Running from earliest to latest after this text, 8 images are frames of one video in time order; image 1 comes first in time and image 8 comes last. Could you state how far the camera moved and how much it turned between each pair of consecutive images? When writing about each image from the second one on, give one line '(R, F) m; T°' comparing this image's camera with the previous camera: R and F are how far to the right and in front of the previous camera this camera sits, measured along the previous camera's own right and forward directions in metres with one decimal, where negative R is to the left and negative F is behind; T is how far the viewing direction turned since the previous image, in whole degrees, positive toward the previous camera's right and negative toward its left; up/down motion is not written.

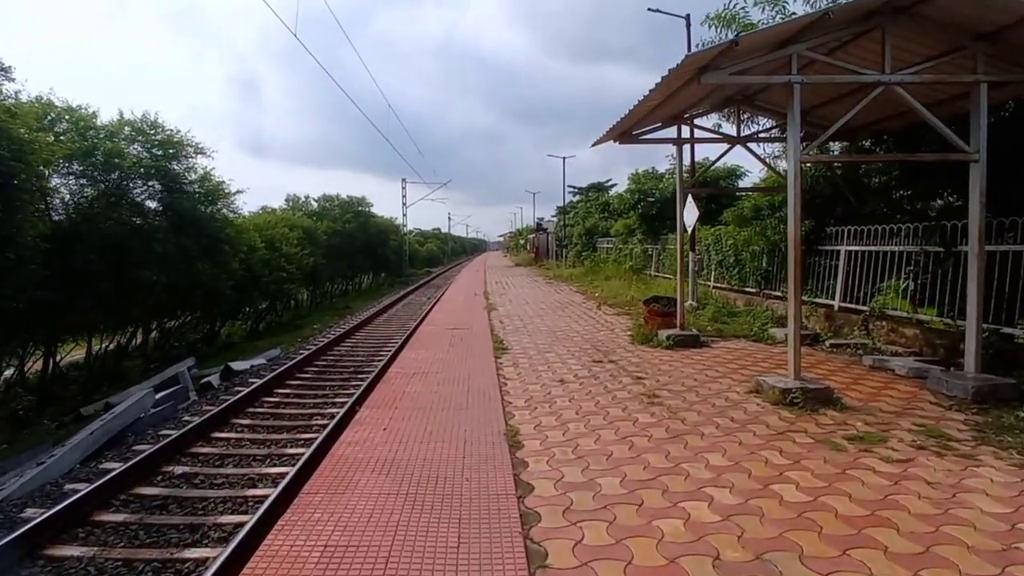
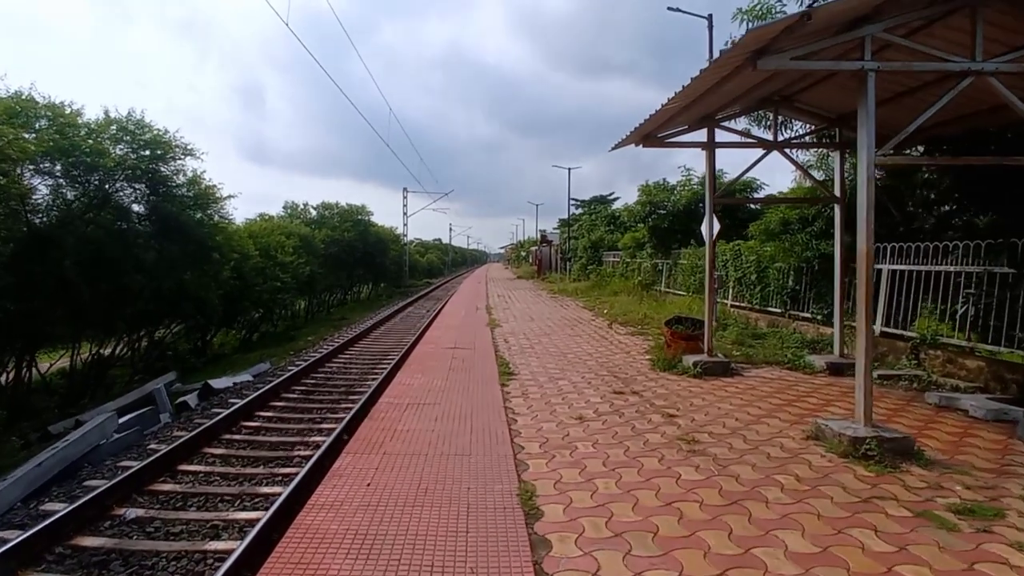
(-0.1, +0.9) m; 0°
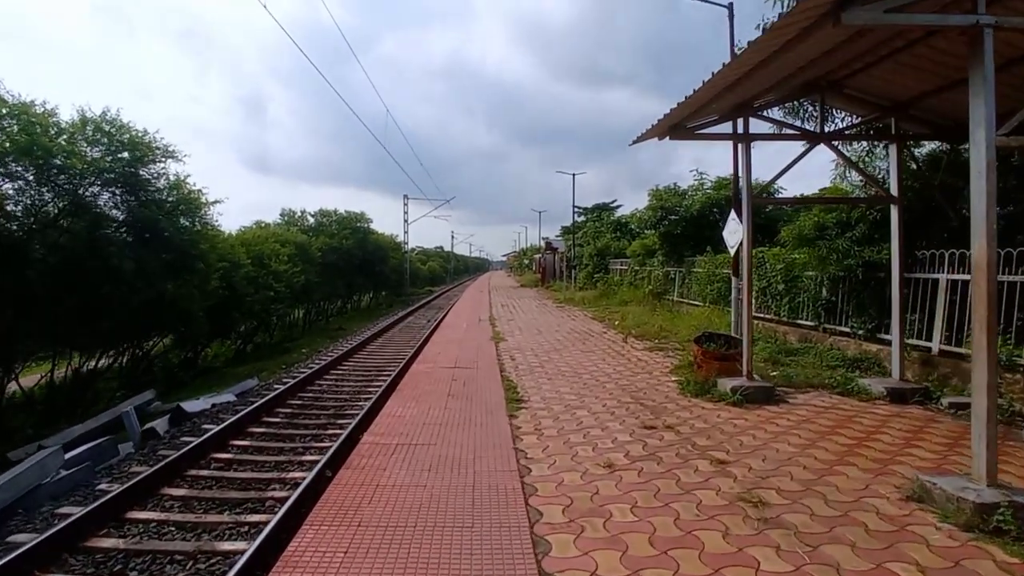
(-0.1, +1.0) m; 0°
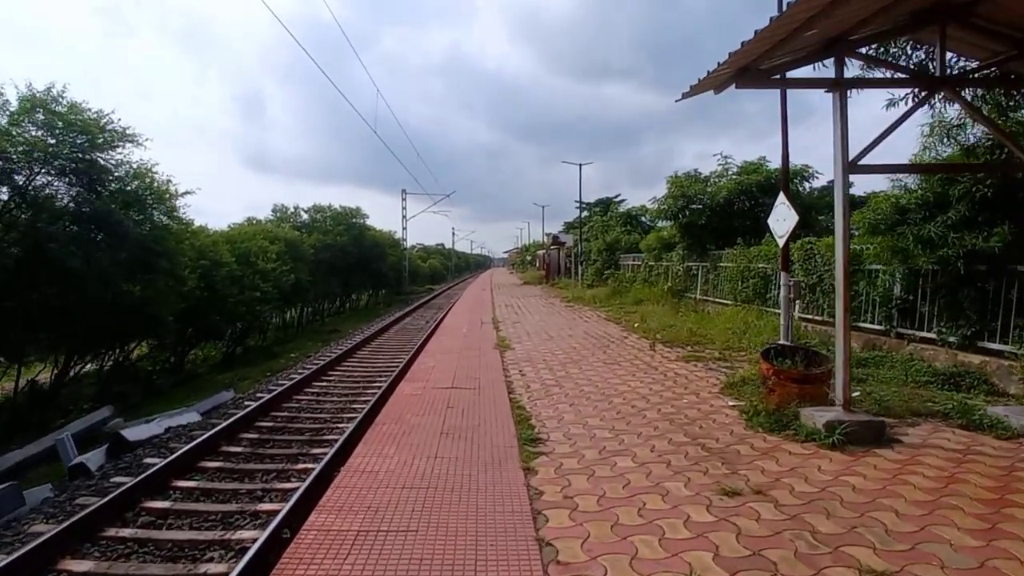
(-0.1, +1.6) m; 0°
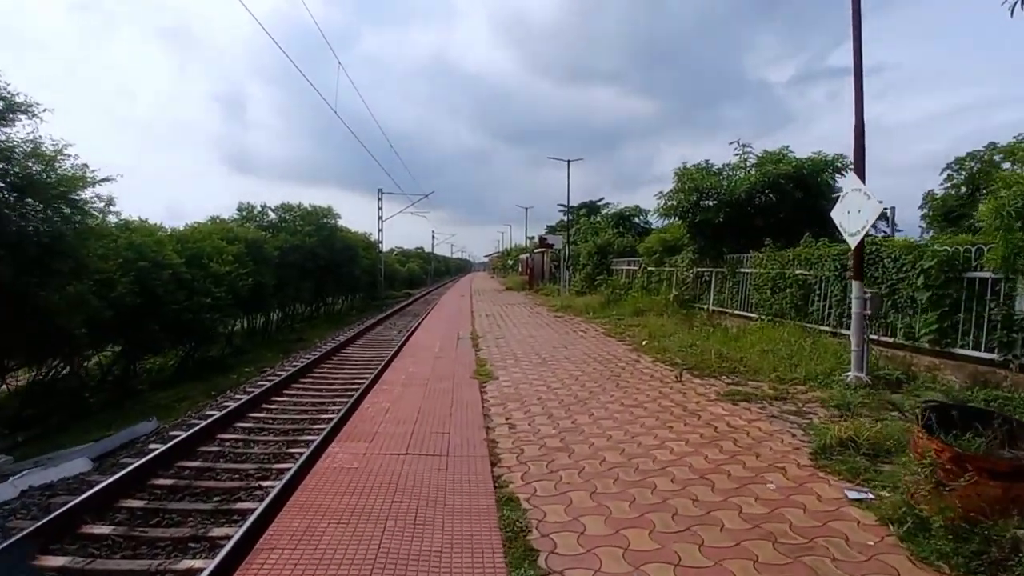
(0.0, +2.2) m; +2°
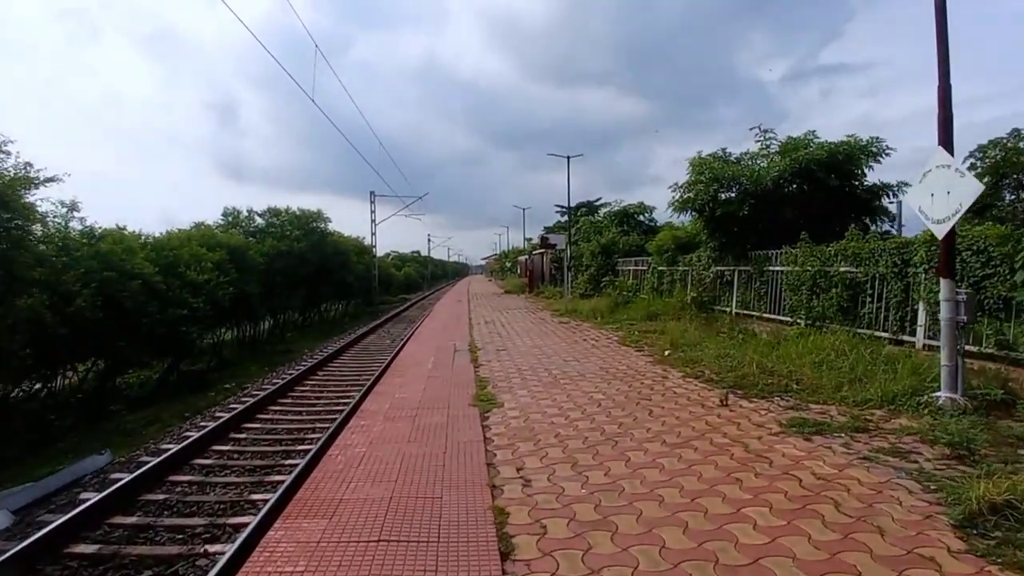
(-0.1, +1.3) m; 0°
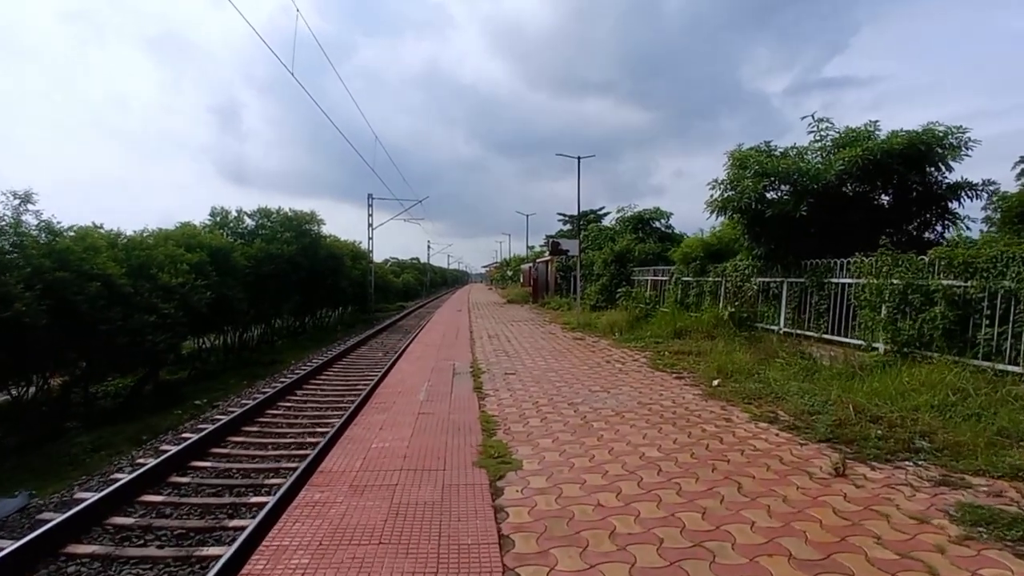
(-0.2, +1.8) m; 0°
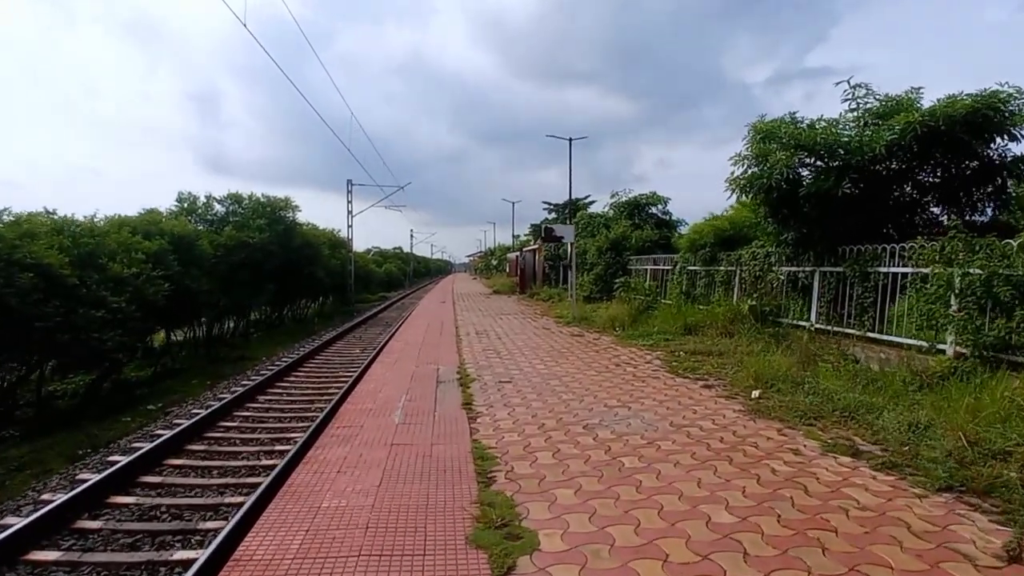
(-0.1, +1.4) m; +1°
